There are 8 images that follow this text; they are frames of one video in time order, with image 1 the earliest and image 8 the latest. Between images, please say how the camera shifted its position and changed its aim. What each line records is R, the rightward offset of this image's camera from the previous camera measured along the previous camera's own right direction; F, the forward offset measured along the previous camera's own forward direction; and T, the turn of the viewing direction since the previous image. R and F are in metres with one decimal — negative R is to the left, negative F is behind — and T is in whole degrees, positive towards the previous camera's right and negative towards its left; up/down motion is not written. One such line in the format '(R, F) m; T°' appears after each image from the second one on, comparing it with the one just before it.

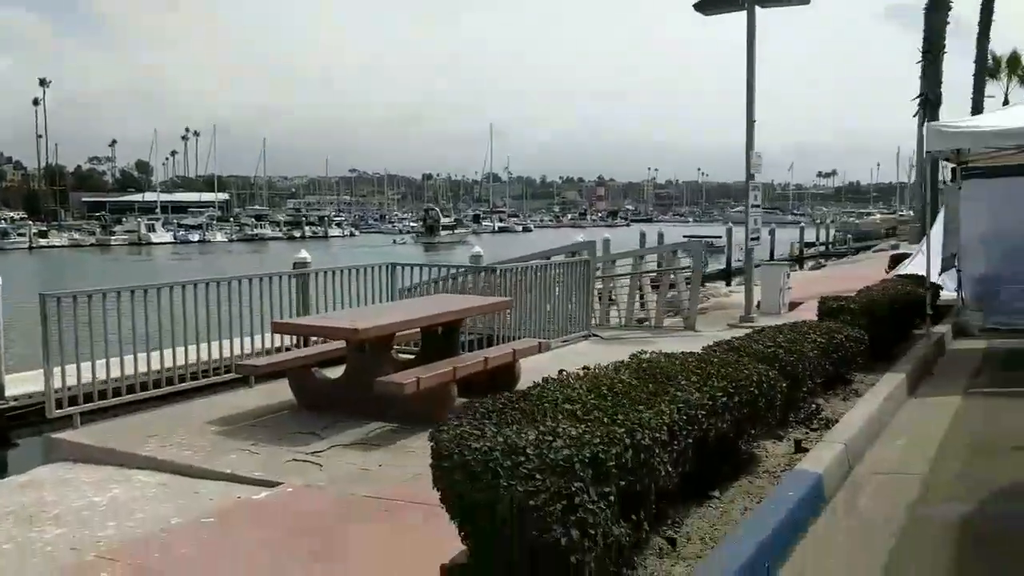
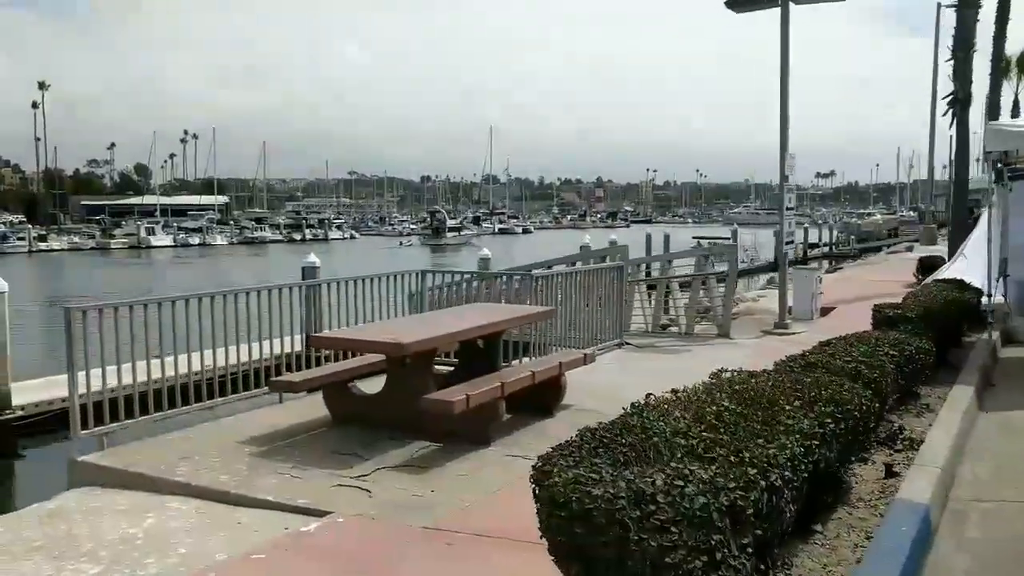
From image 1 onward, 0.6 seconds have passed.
(-0.4, +0.4) m; 0°
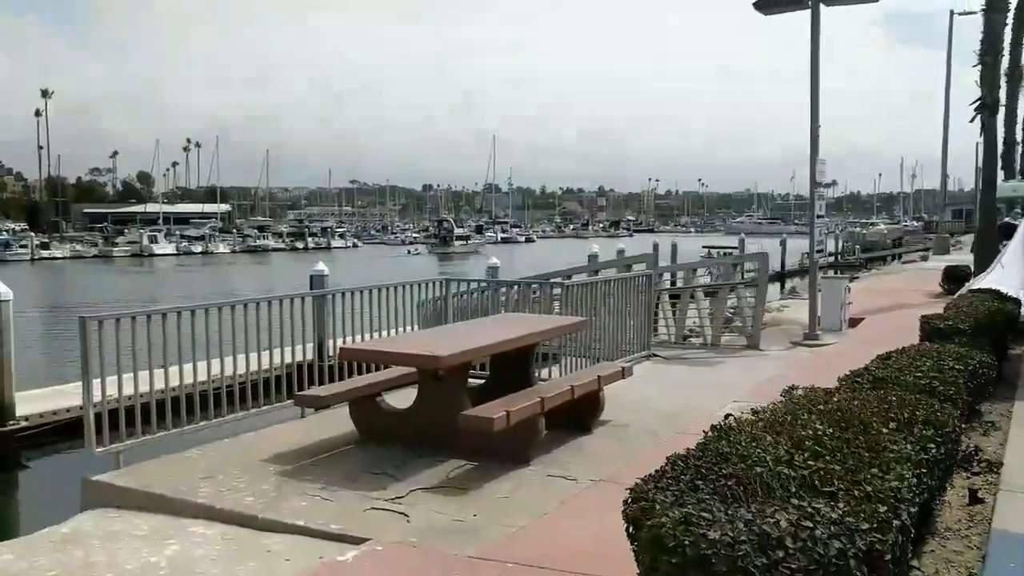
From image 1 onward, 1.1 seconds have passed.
(-0.3, +0.3) m; 0°
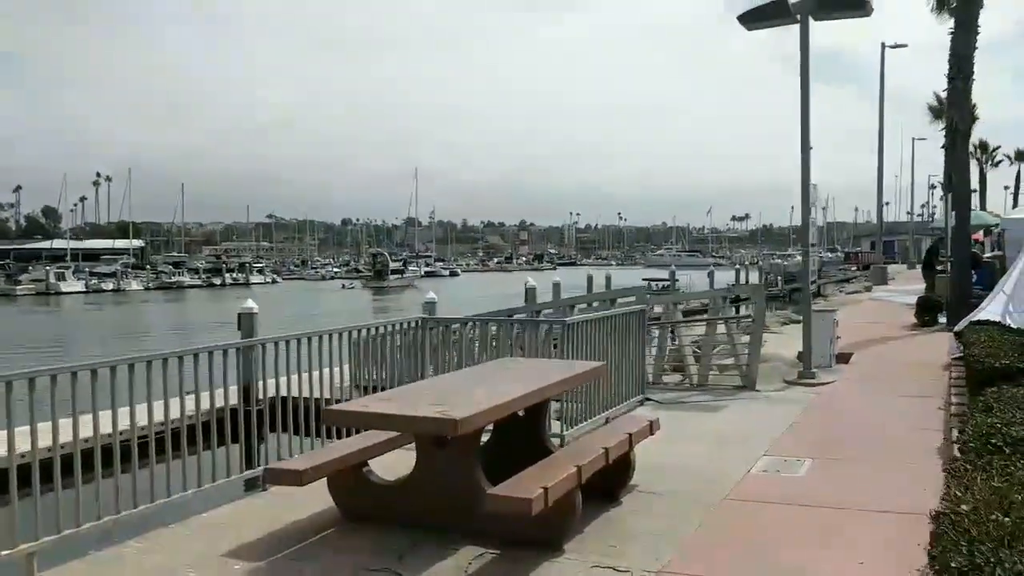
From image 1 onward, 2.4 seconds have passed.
(-0.6, +1.1) m; +5°
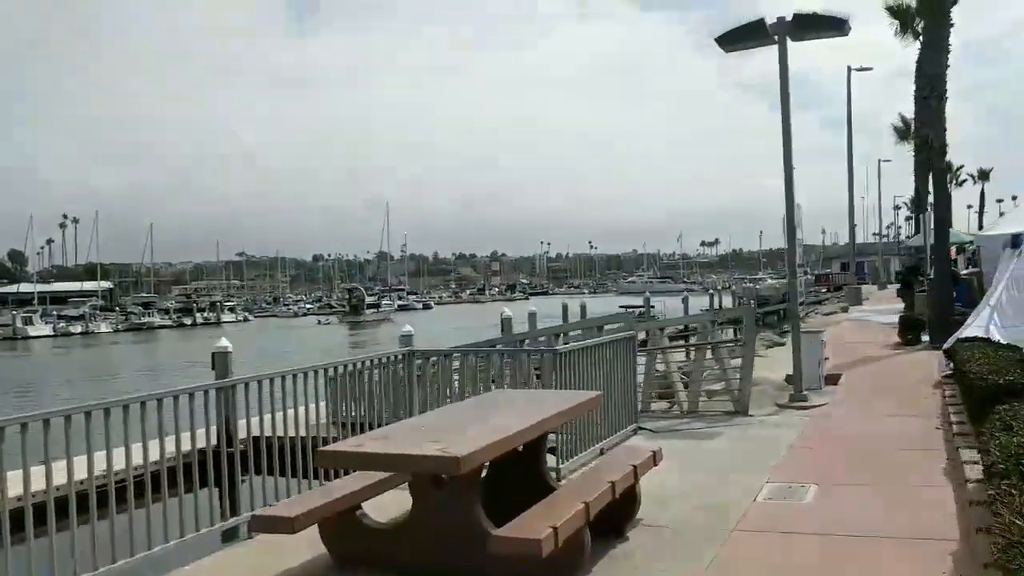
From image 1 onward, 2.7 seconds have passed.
(-0.1, +0.2) m; +2°
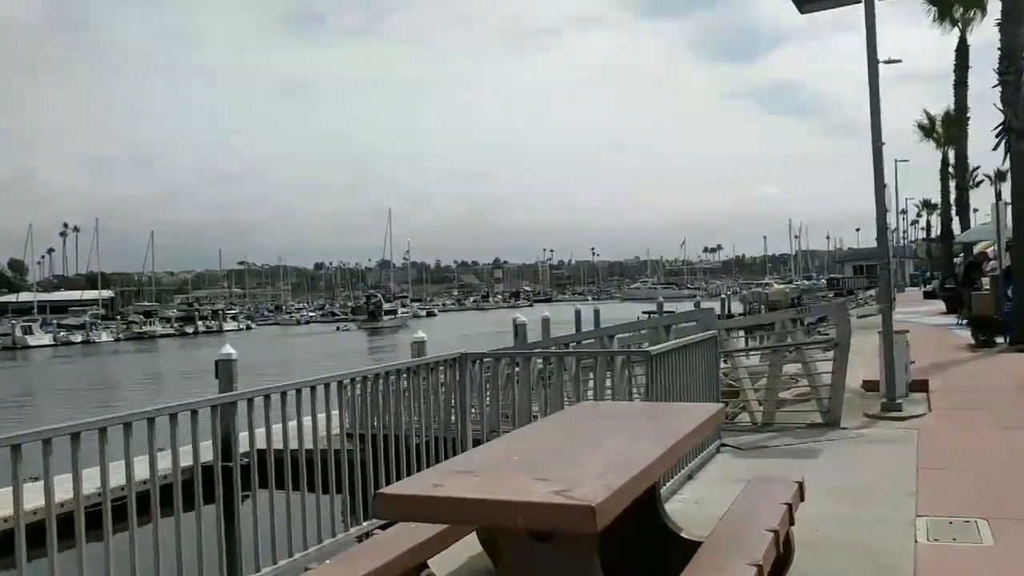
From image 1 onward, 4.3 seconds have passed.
(-0.5, +1.3) m; 0°
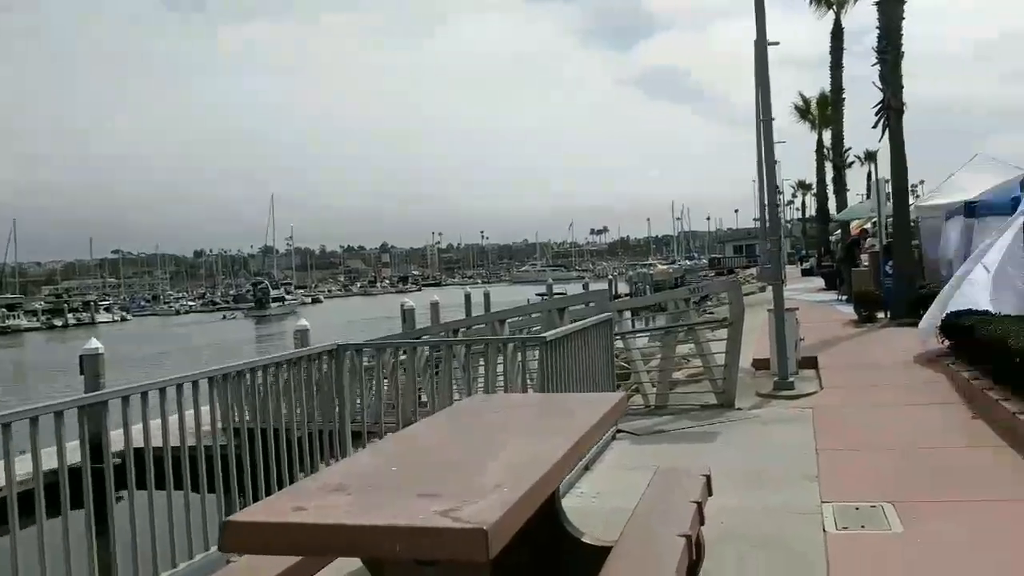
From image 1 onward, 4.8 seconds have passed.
(0.0, +0.5) m; +7°
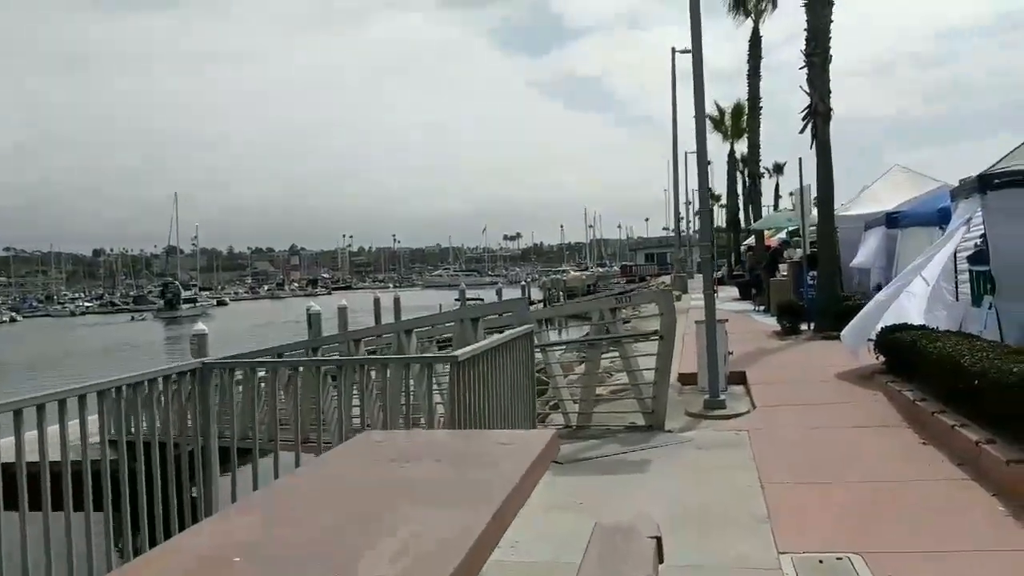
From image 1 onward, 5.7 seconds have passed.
(0.0, +0.9) m; +6°
